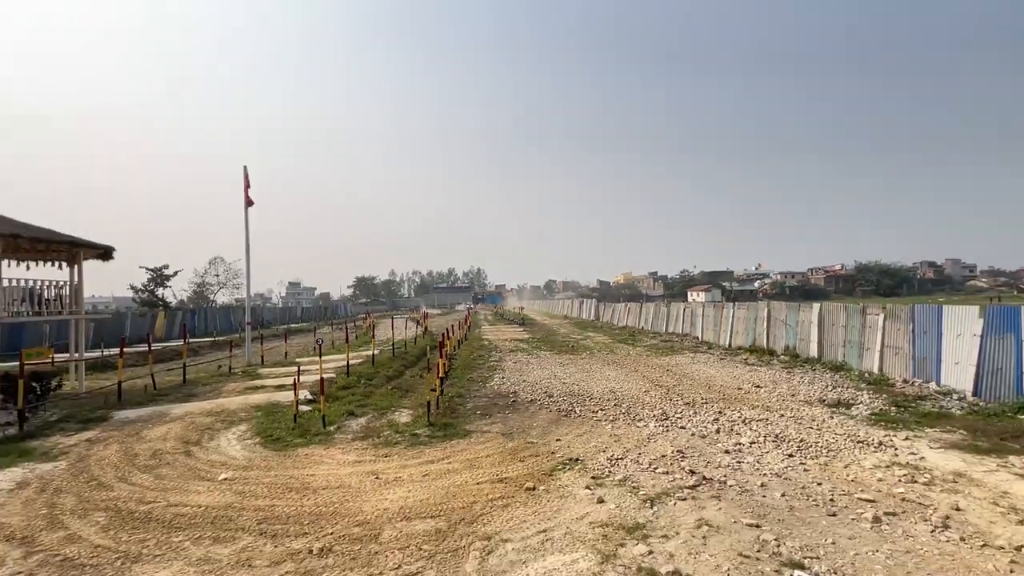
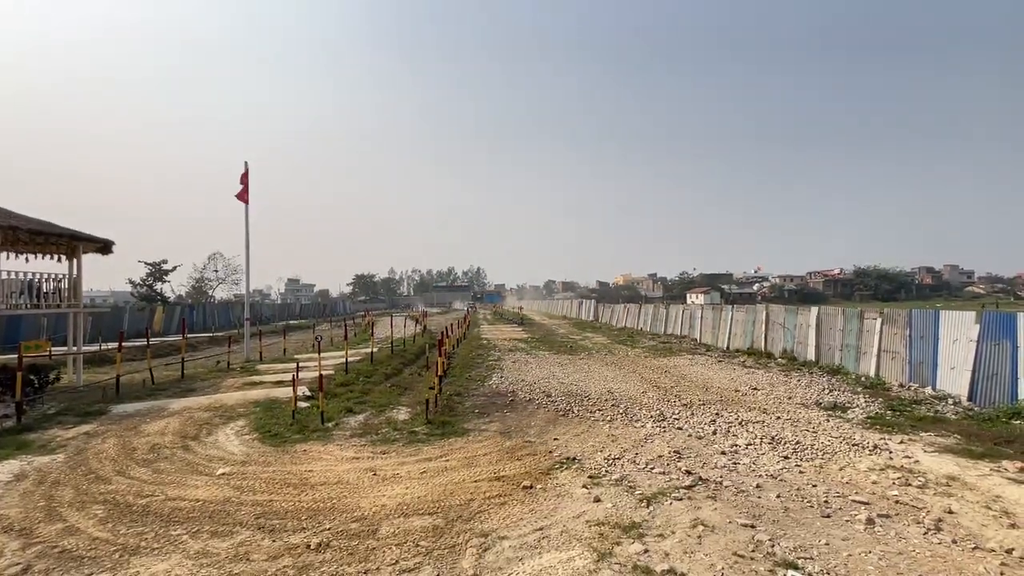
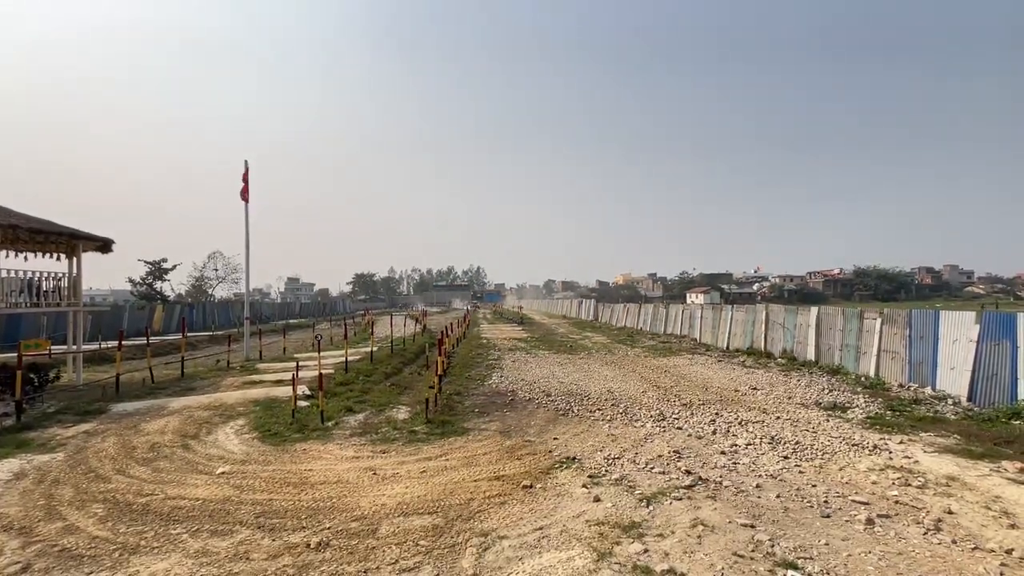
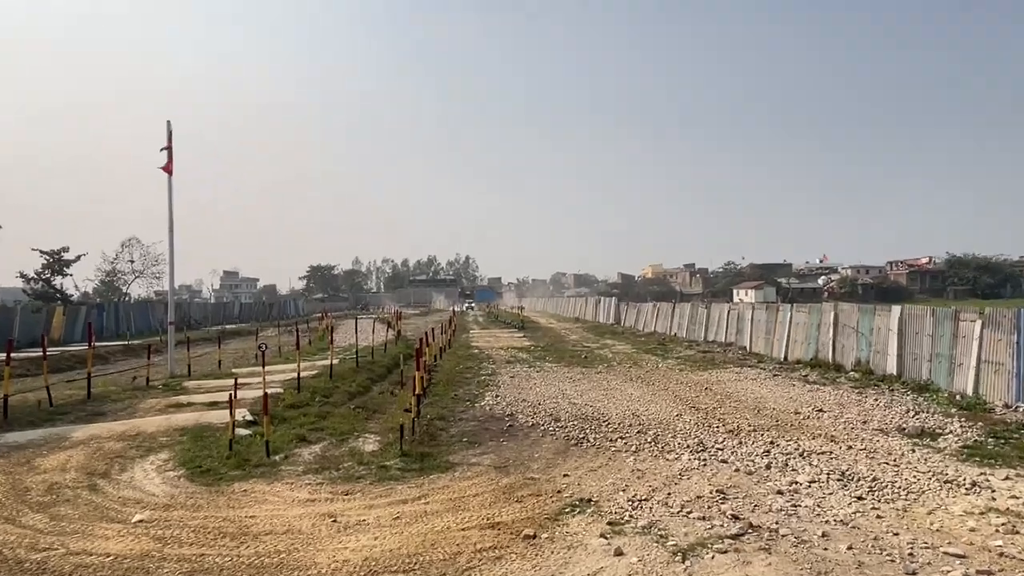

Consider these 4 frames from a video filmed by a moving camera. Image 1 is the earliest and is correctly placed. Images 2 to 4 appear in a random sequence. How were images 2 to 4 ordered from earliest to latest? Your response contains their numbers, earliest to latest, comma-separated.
2, 3, 4
